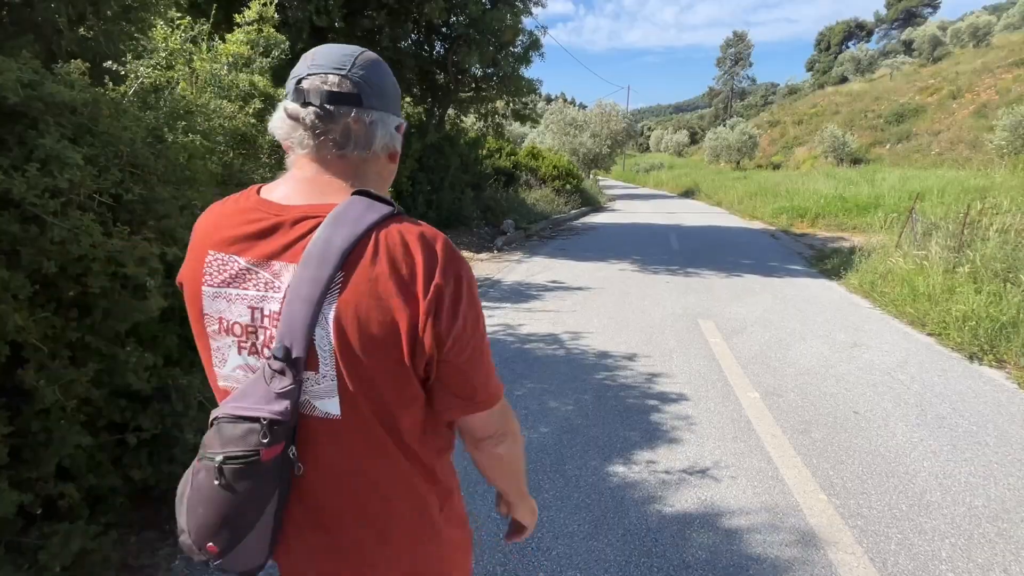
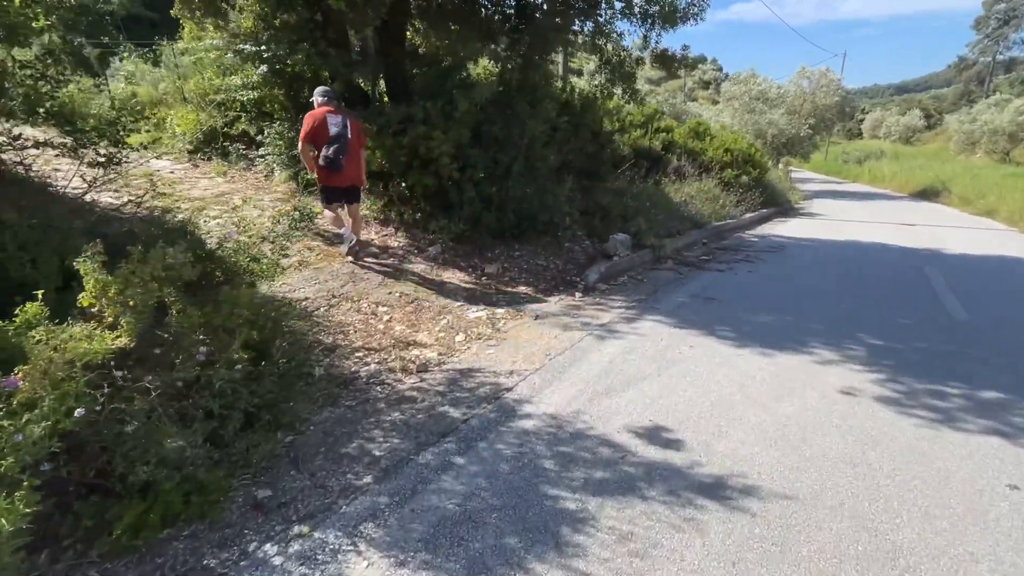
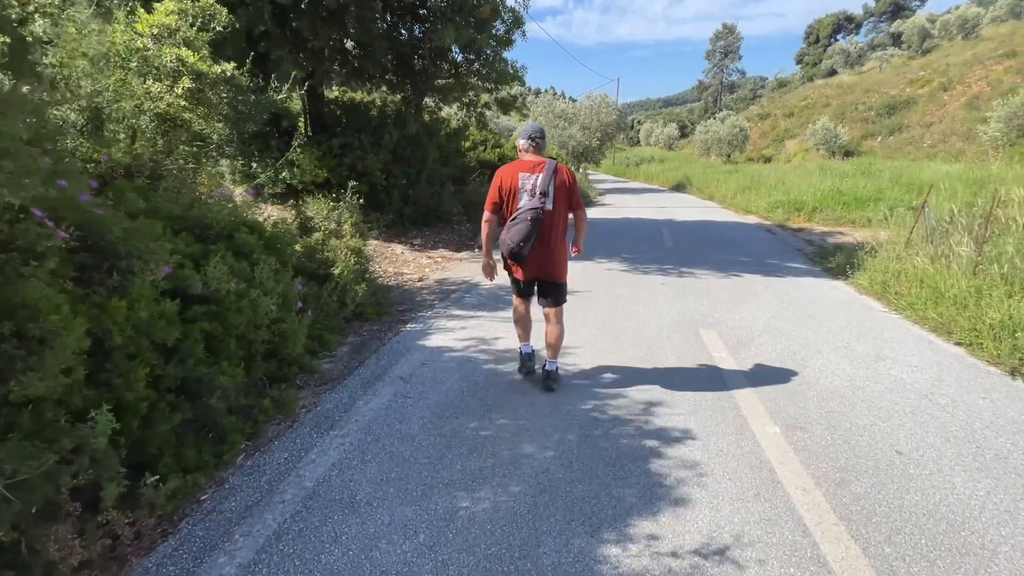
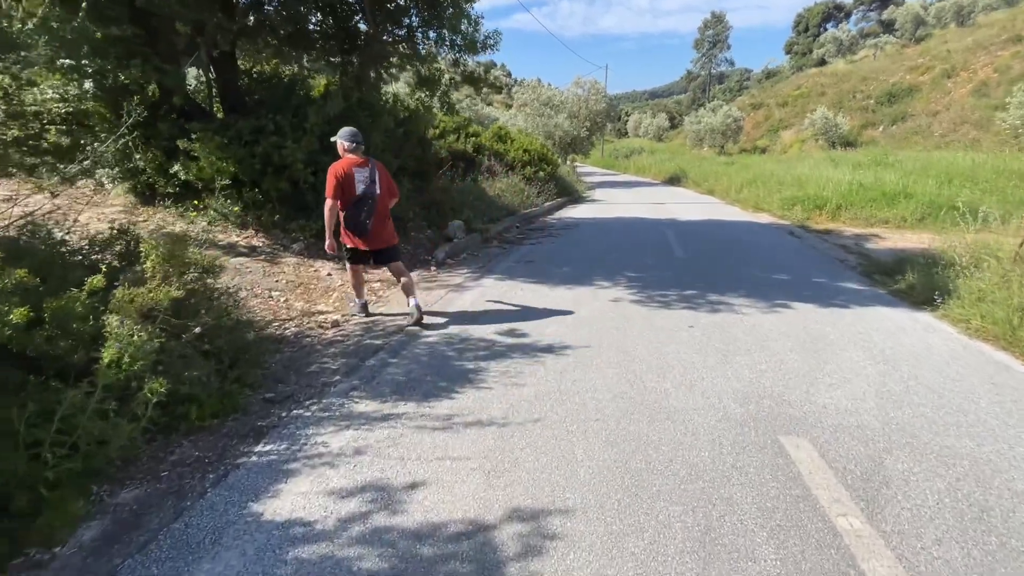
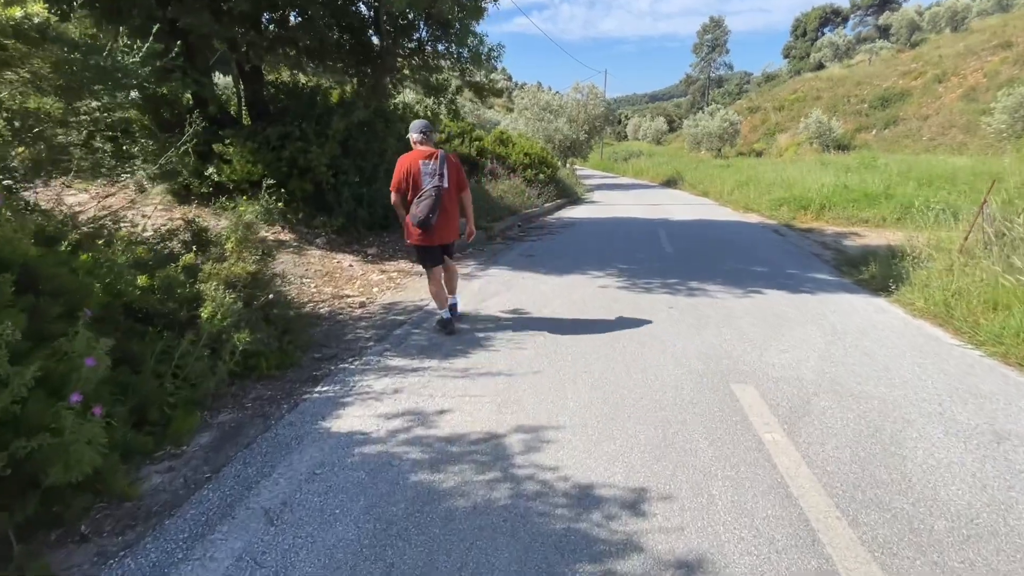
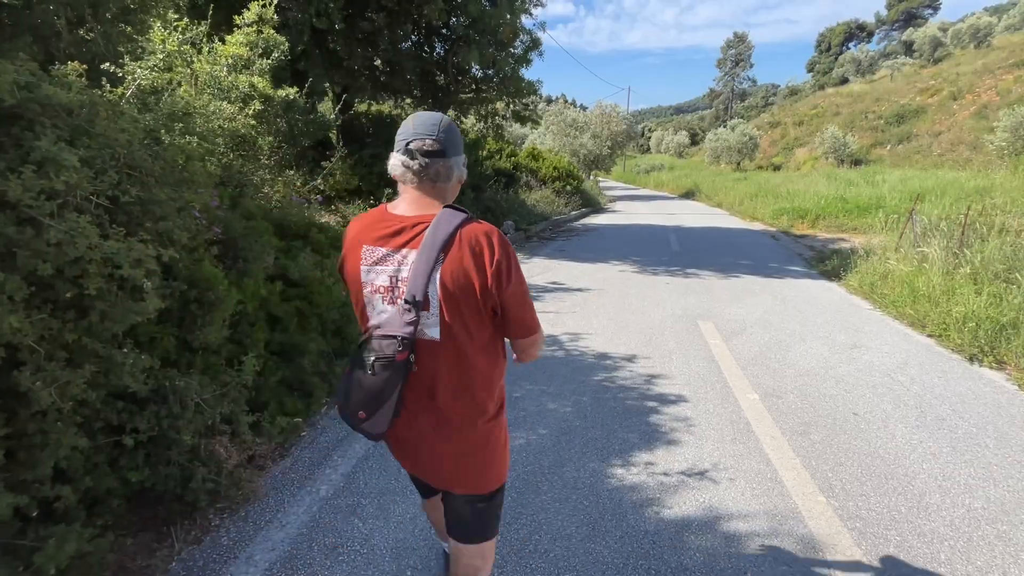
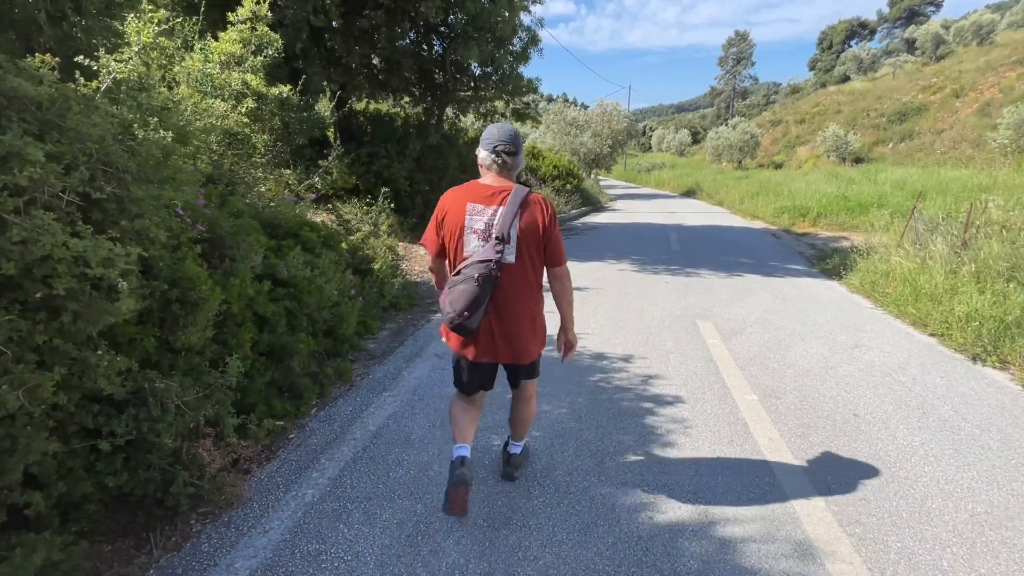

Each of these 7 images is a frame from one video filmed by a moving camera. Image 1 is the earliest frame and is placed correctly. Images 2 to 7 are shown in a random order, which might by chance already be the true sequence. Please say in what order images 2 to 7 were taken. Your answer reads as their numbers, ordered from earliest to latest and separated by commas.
6, 7, 3, 5, 4, 2
